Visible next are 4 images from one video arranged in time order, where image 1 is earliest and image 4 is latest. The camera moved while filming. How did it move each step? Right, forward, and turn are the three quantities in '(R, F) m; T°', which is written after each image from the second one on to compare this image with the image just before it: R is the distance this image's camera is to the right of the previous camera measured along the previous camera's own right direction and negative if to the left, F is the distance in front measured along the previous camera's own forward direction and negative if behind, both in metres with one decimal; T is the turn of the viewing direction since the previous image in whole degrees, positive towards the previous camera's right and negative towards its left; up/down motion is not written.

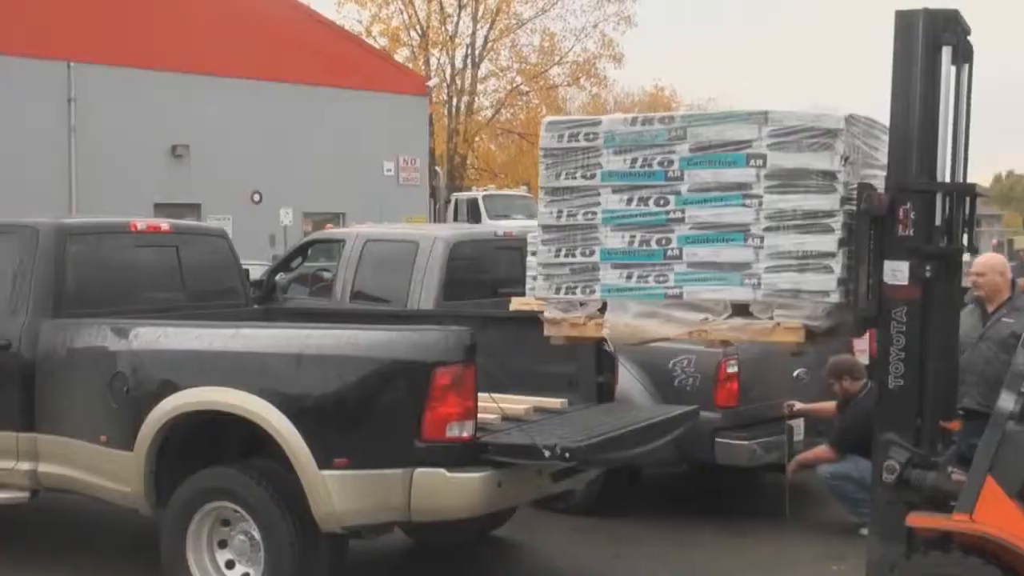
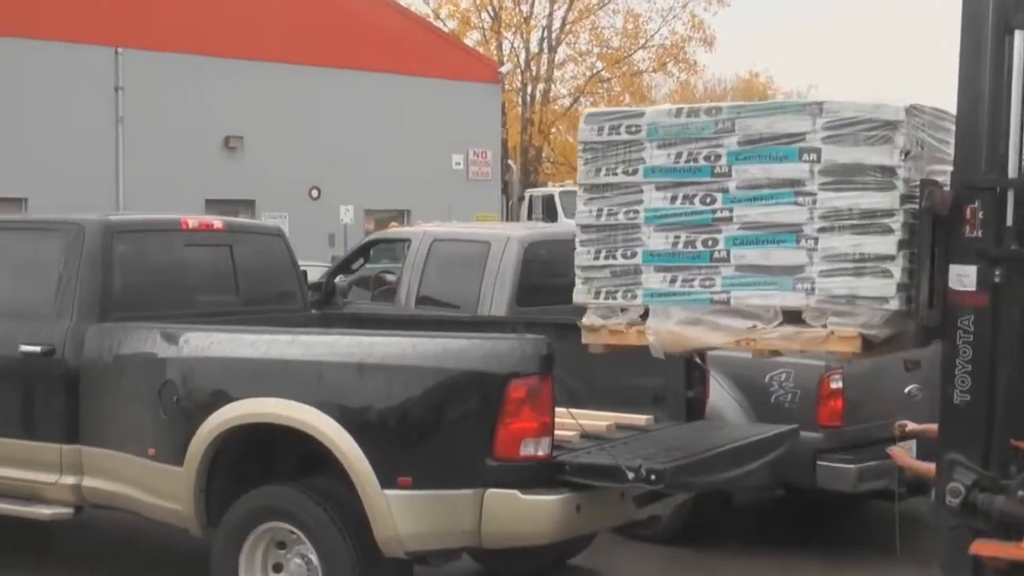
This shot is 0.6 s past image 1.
(0.0, +0.5) m; -3°
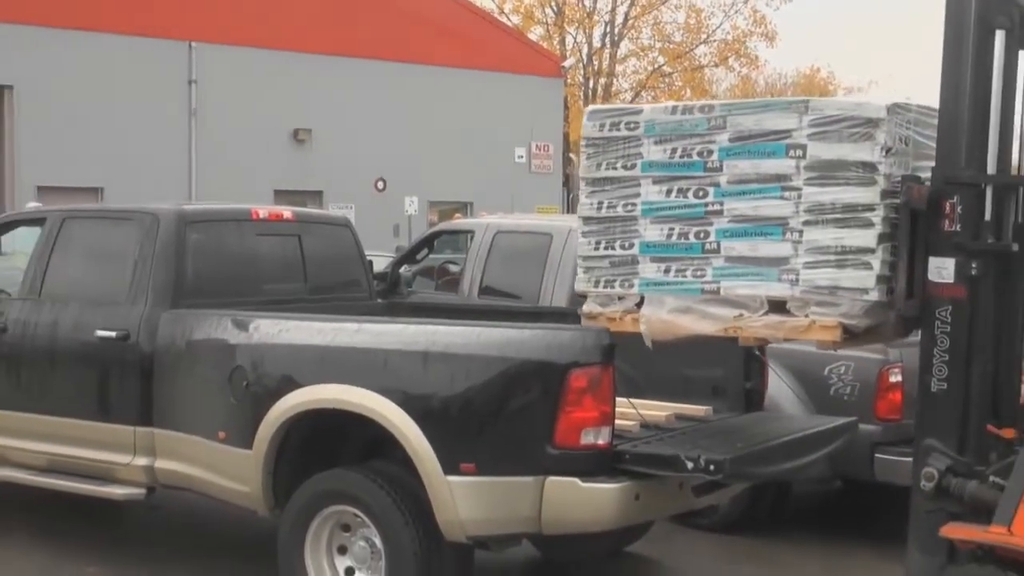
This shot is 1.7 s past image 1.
(0.0, -0.1) m; -3°
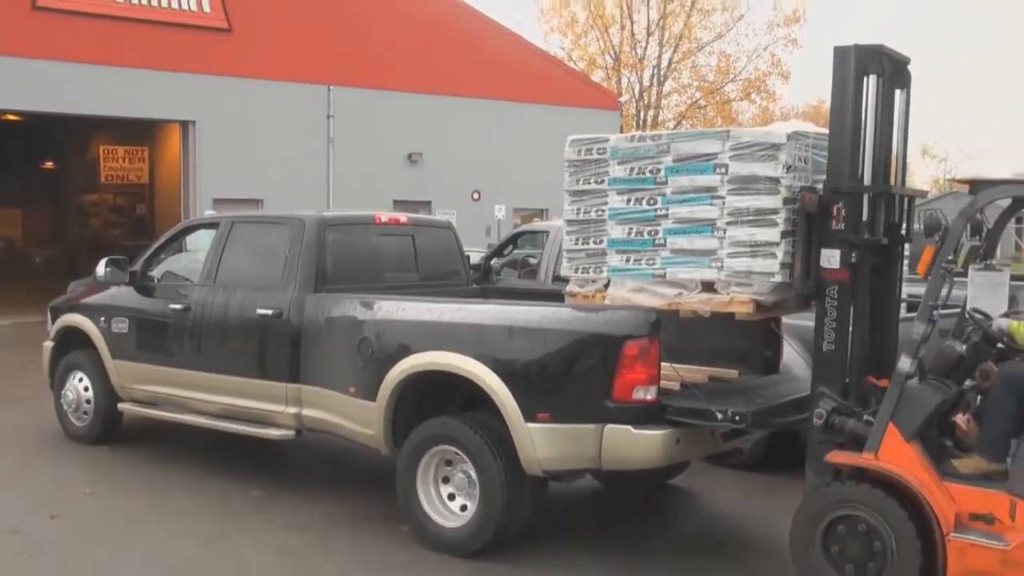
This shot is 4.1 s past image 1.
(+0.3, -1.6) m; -5°
